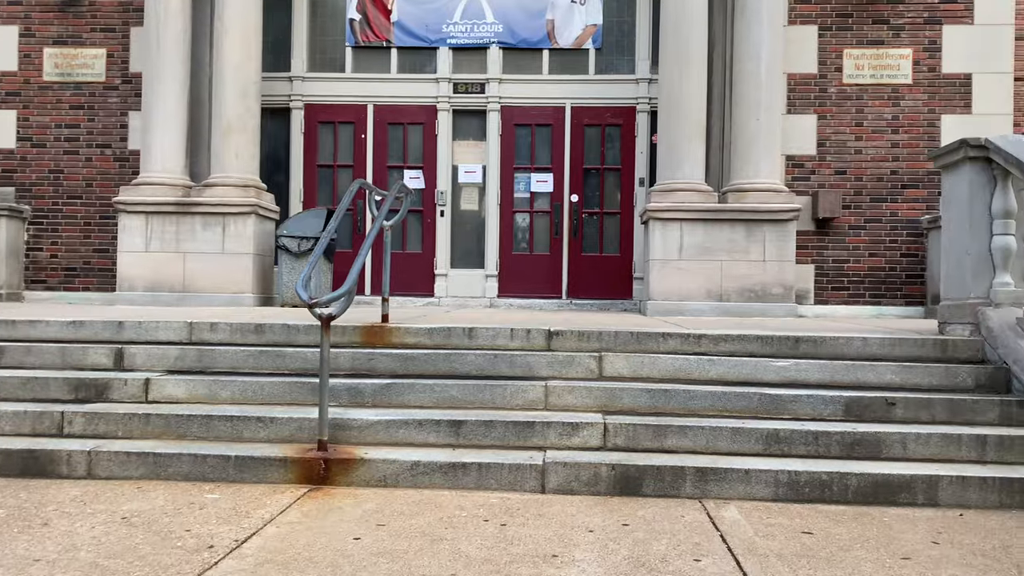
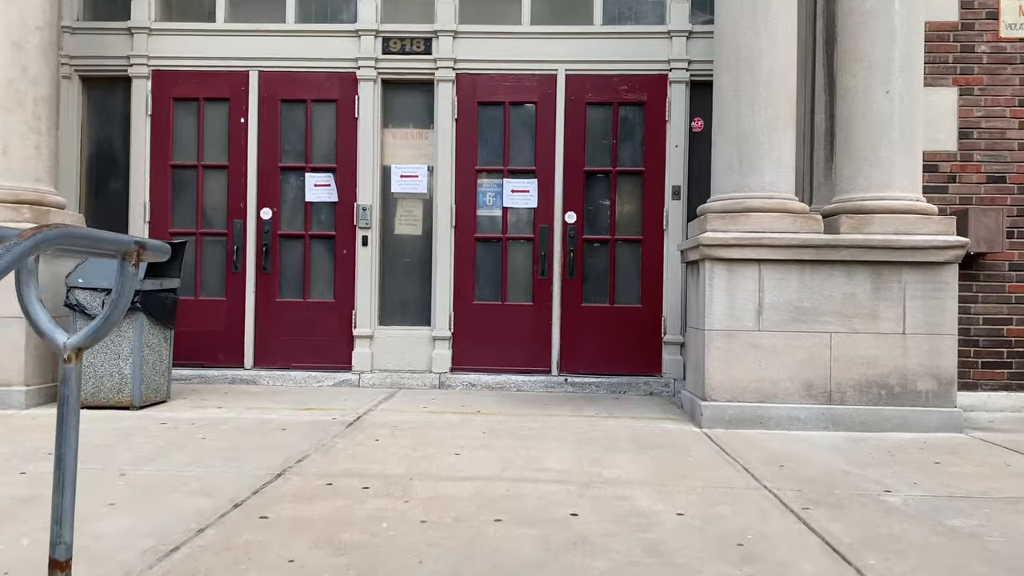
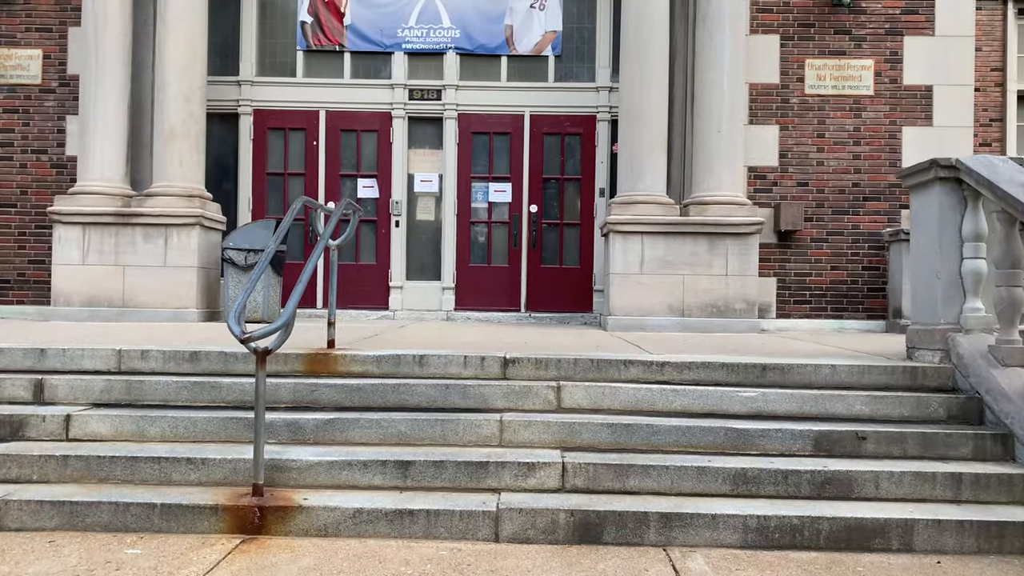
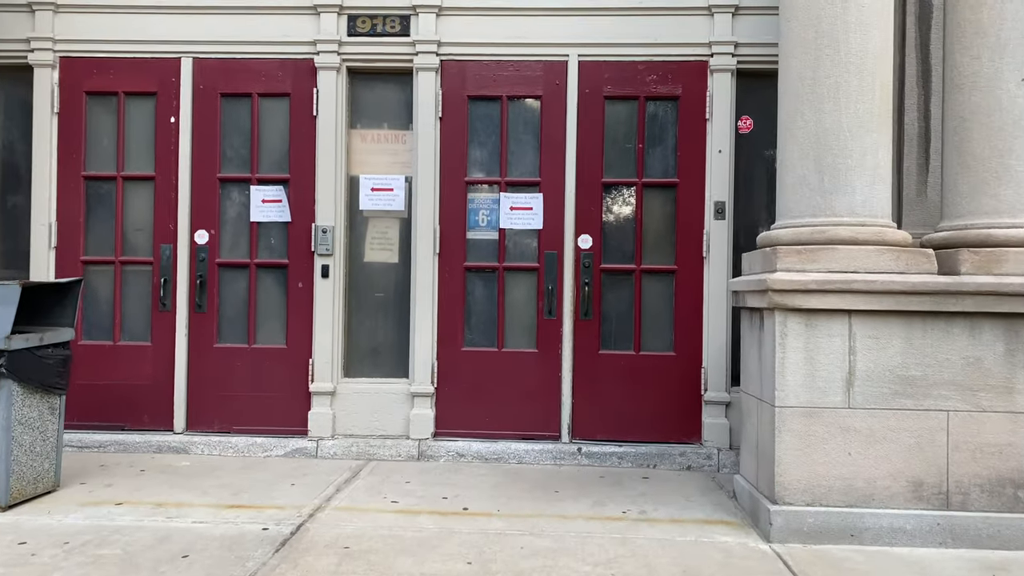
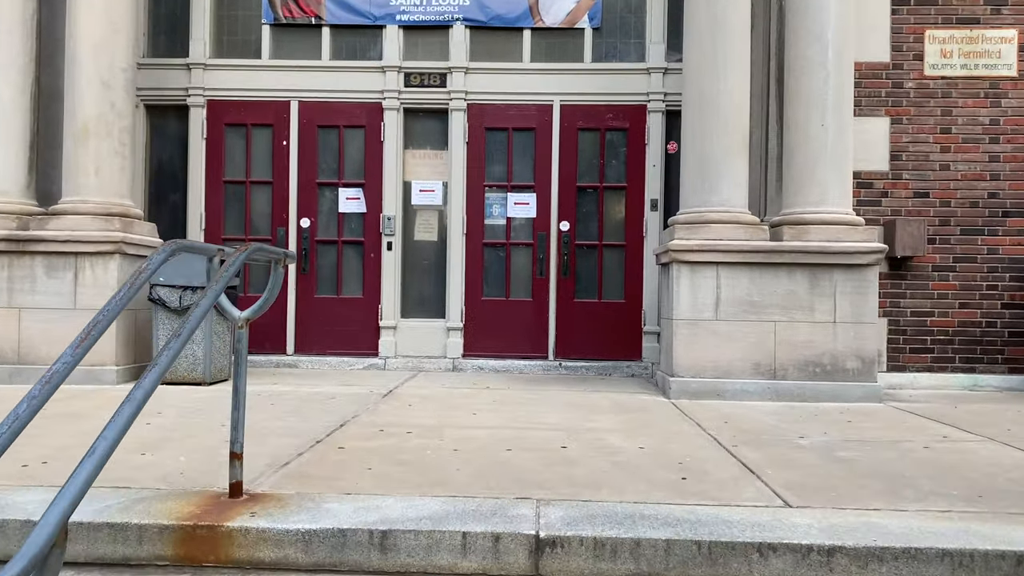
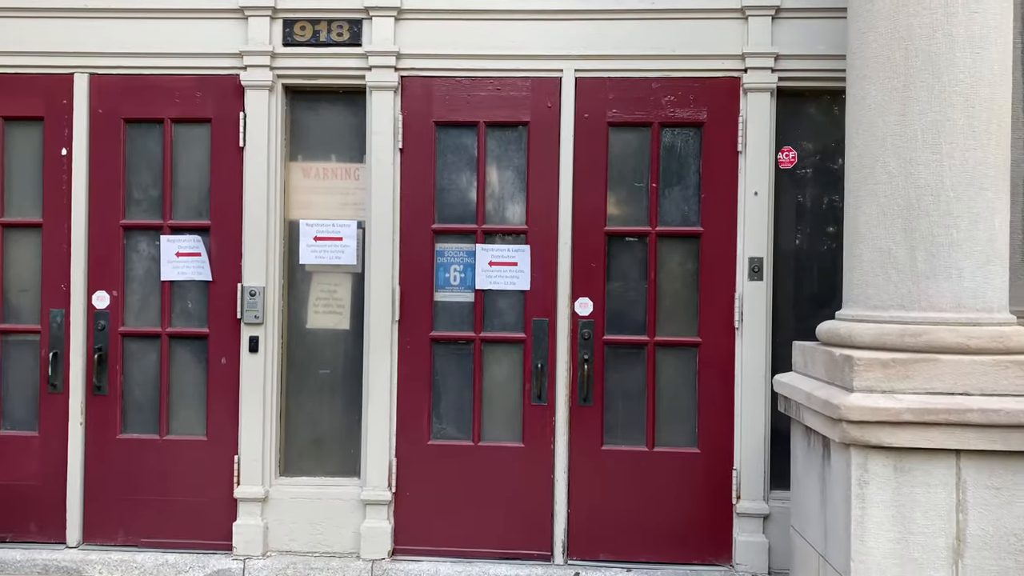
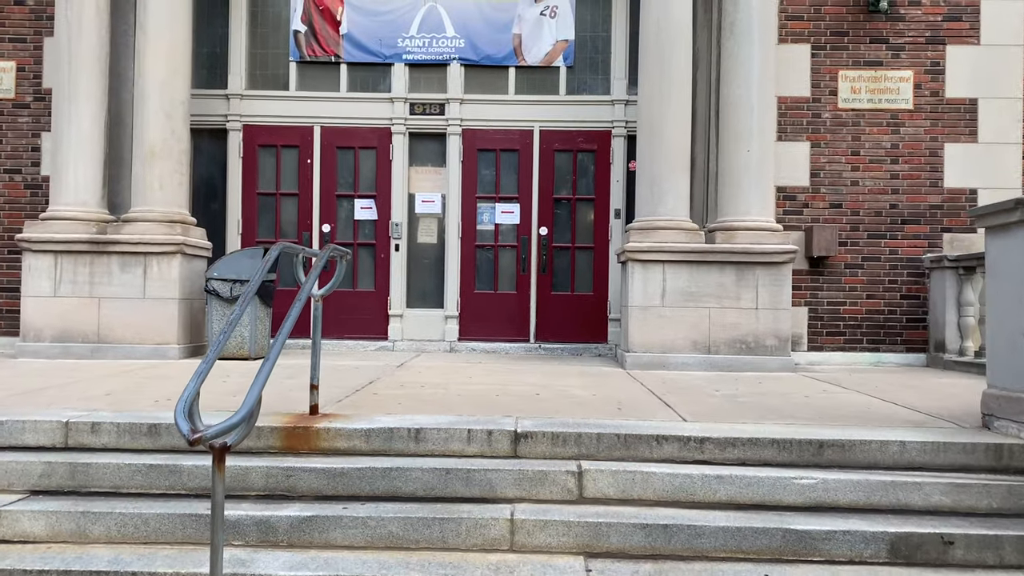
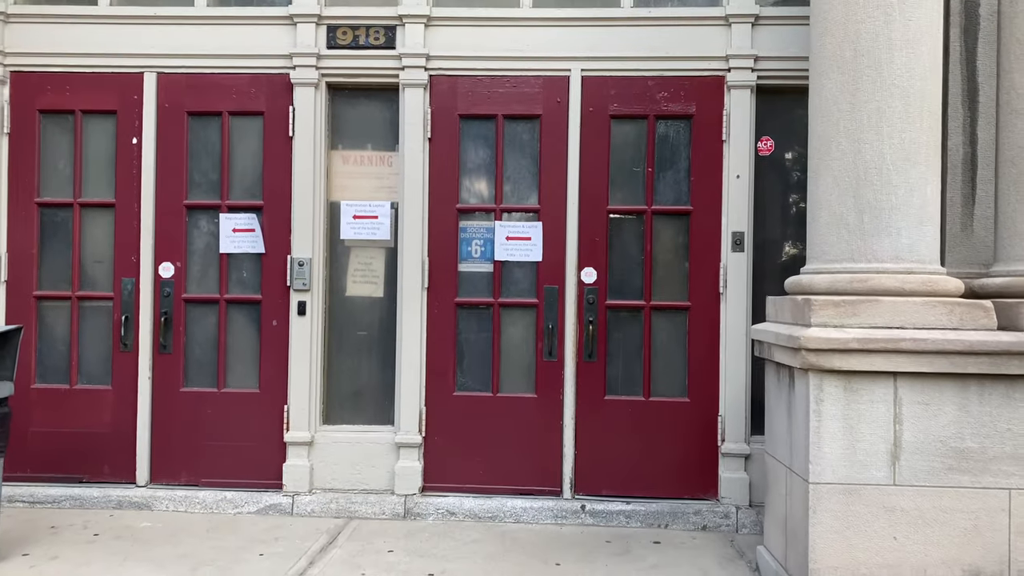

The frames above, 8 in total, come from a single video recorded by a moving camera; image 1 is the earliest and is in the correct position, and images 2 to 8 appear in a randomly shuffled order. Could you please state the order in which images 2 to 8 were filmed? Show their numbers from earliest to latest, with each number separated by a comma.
3, 7, 5, 2, 4, 8, 6
